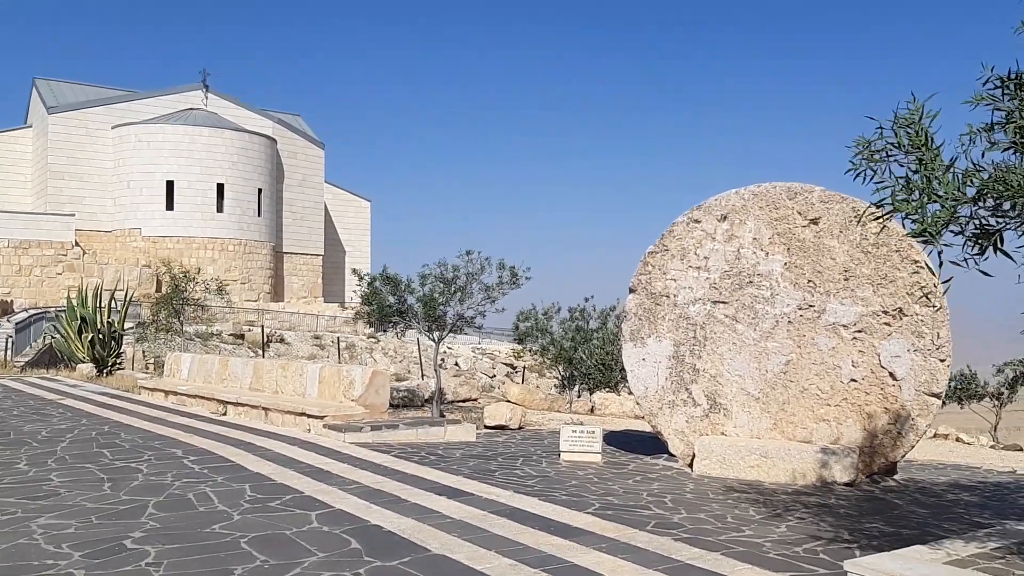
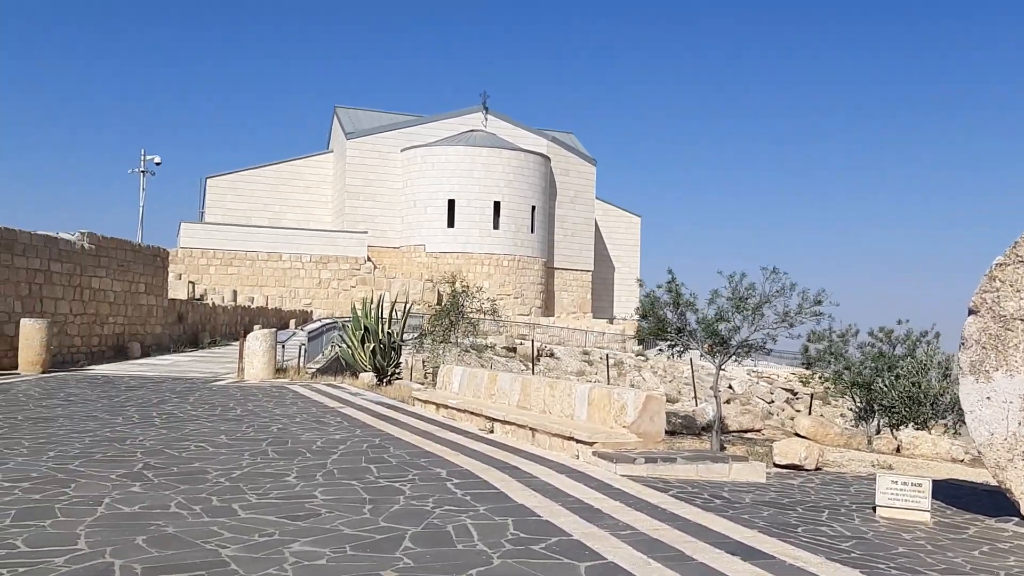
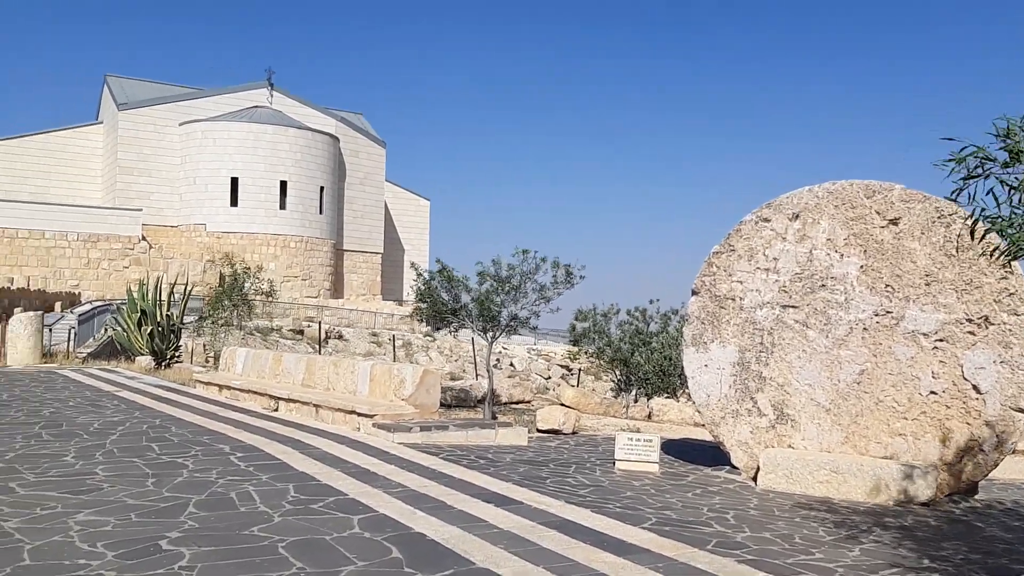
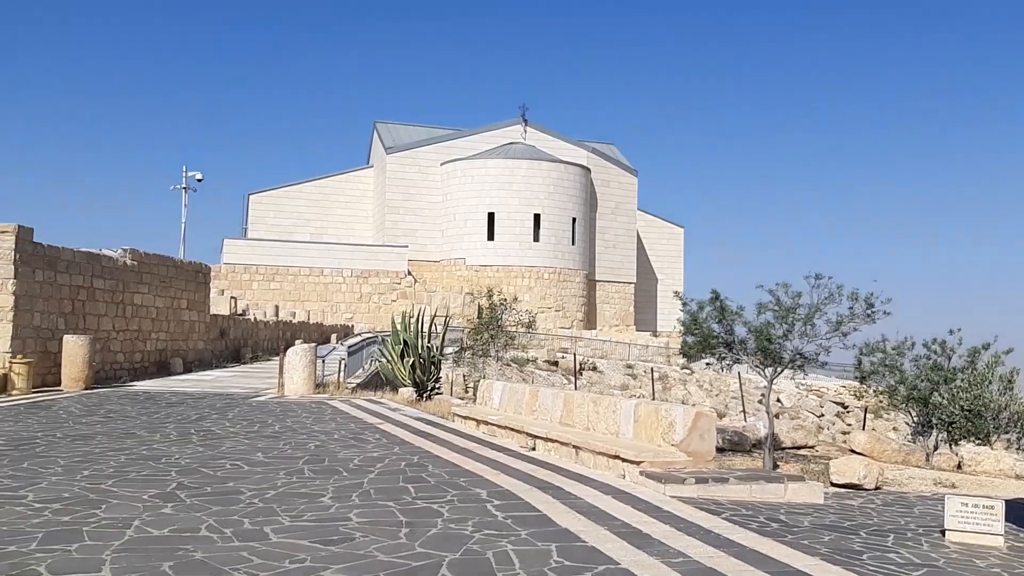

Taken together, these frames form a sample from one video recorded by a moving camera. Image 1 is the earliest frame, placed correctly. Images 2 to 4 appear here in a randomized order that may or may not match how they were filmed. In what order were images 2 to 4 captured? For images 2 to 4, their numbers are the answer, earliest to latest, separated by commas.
3, 2, 4
